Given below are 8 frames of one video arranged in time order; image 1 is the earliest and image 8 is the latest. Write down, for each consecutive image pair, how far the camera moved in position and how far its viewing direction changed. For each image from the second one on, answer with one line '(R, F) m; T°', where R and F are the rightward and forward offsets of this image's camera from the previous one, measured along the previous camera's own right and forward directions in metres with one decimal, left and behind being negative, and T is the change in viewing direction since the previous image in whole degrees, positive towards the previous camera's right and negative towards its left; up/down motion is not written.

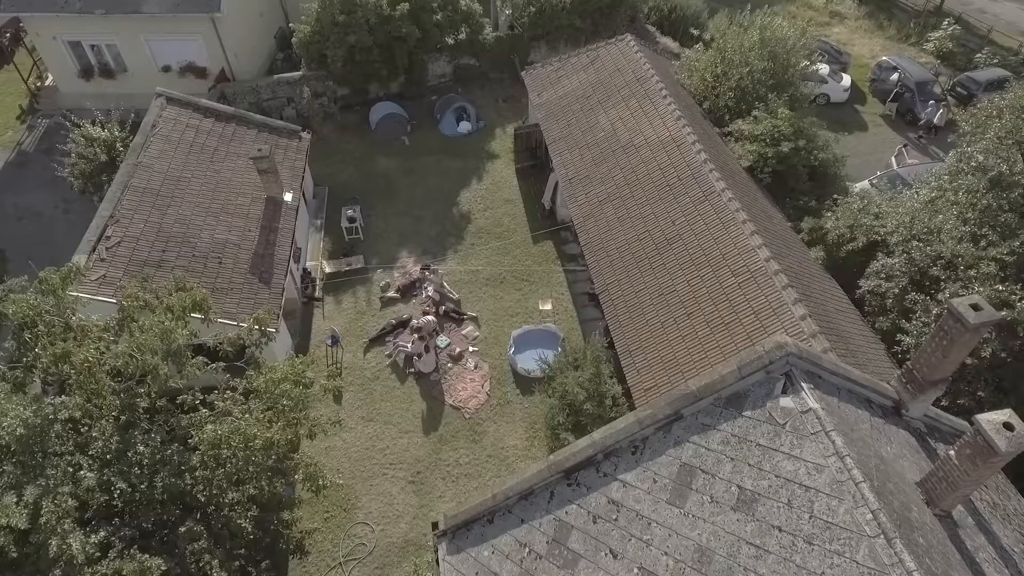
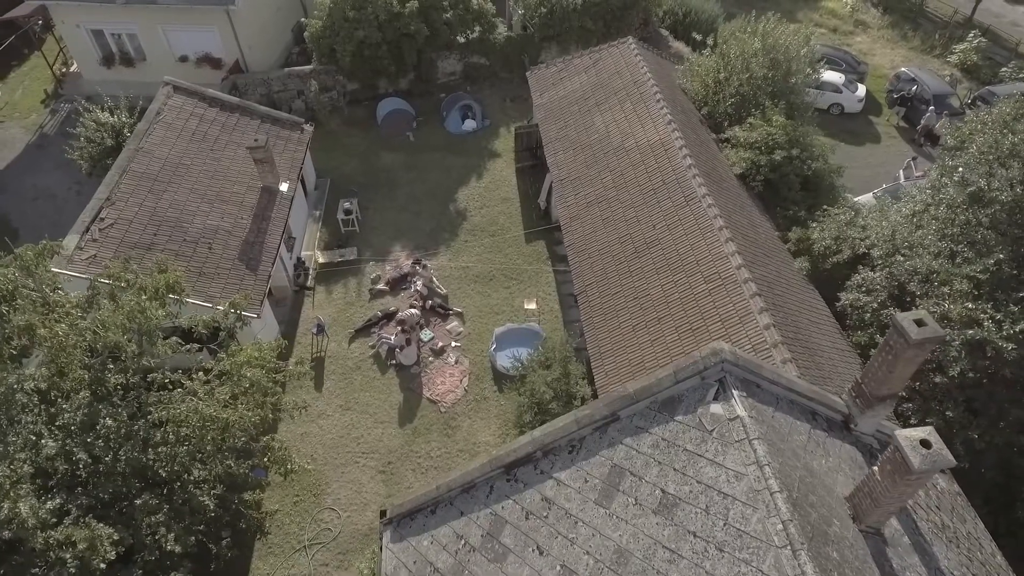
(+1.4, -0.1) m; -3°
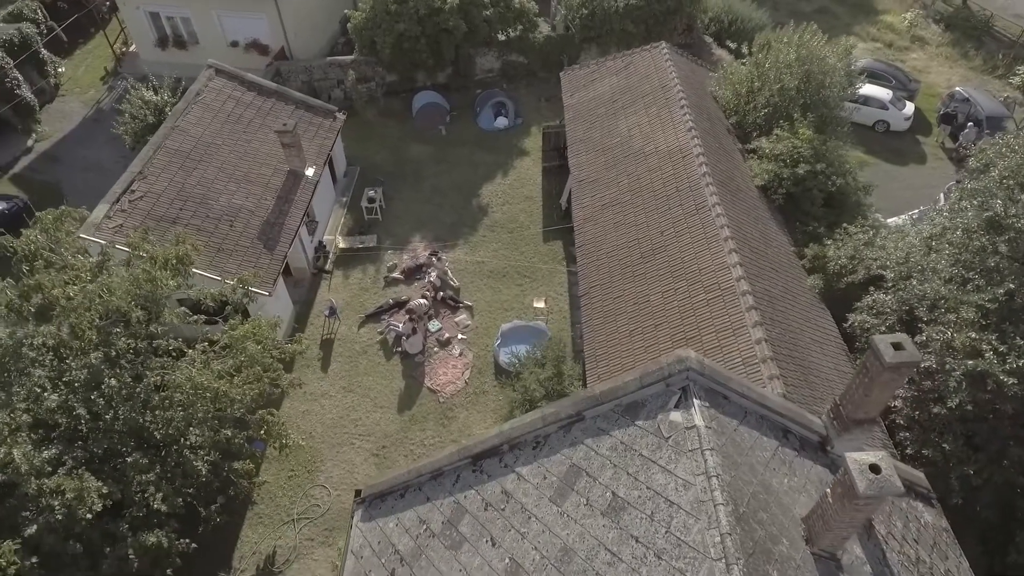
(+1.2, -0.1) m; -4°
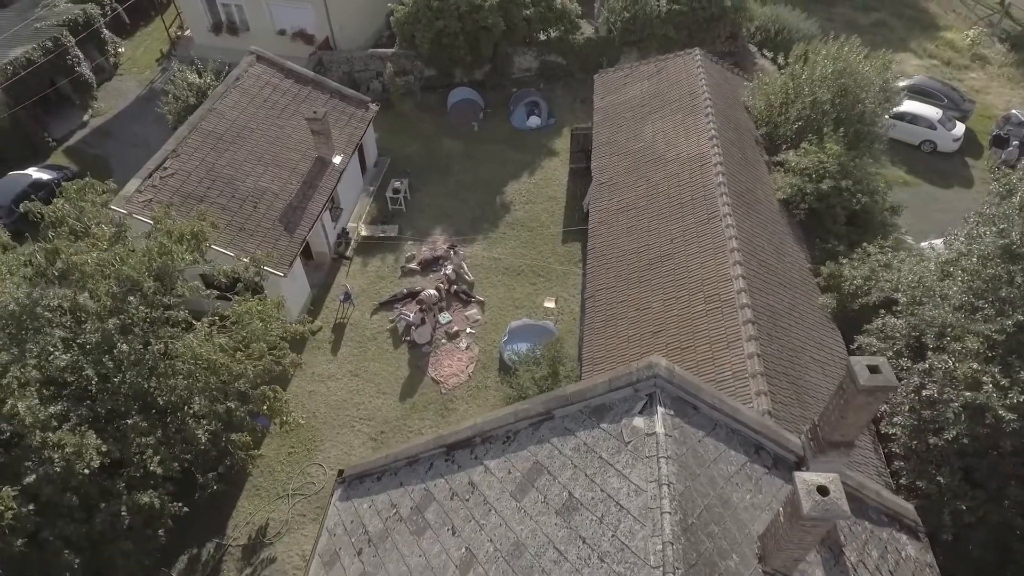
(+1.1, -0.1) m; -4°
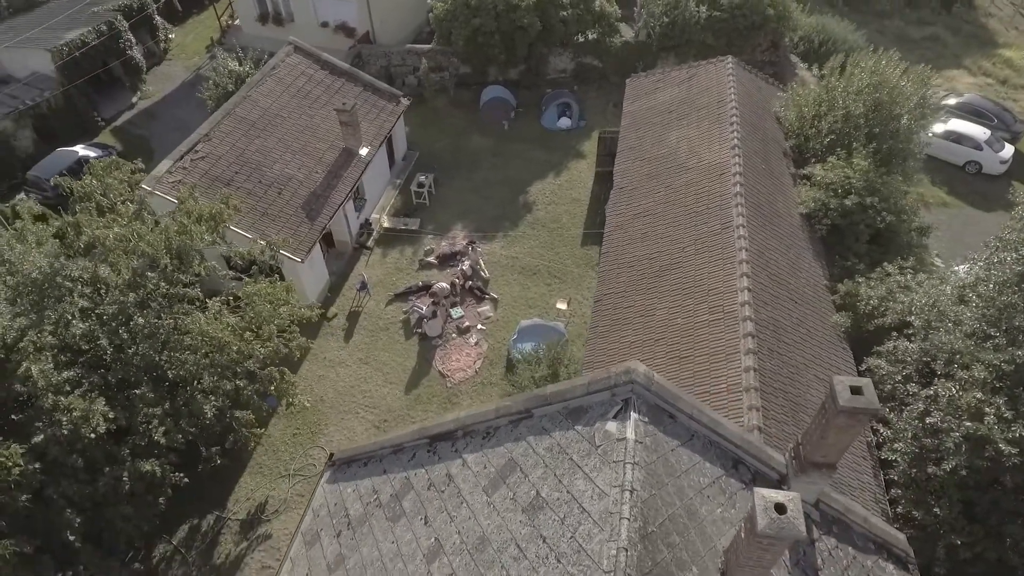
(+0.9, 0.0) m; -4°
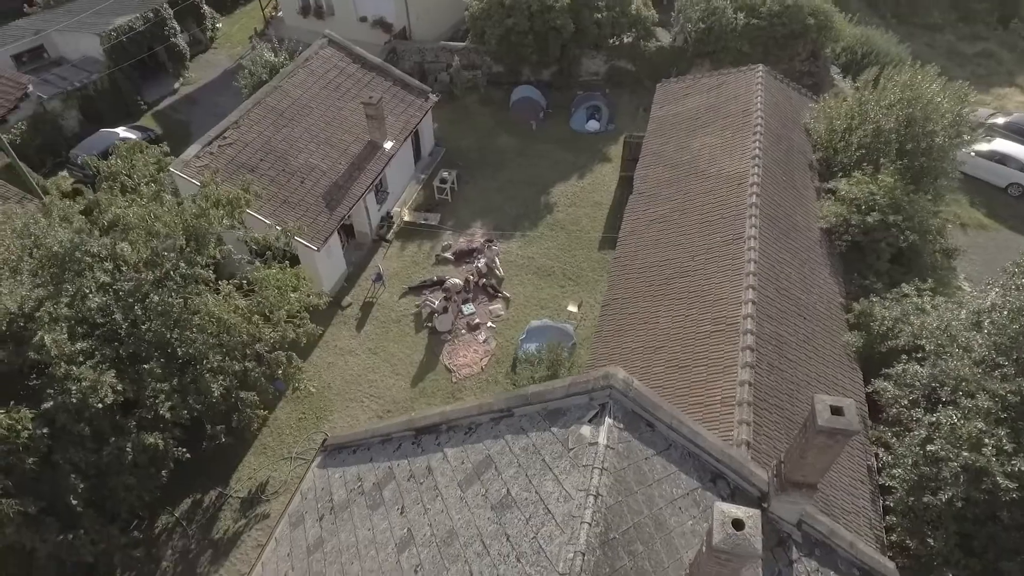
(+0.8, 0.0) m; -3°
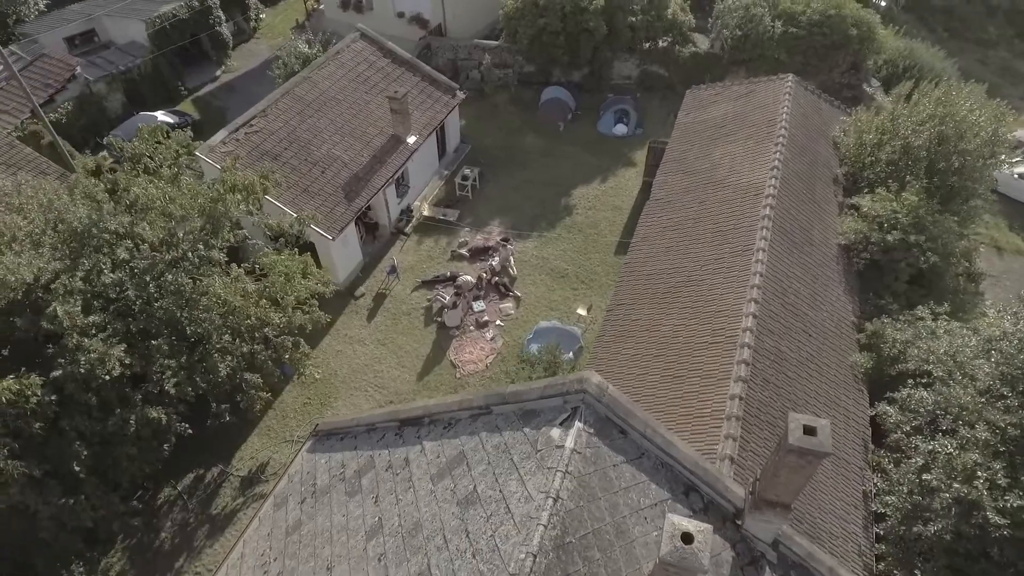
(+0.9, 0.0) m; -3°
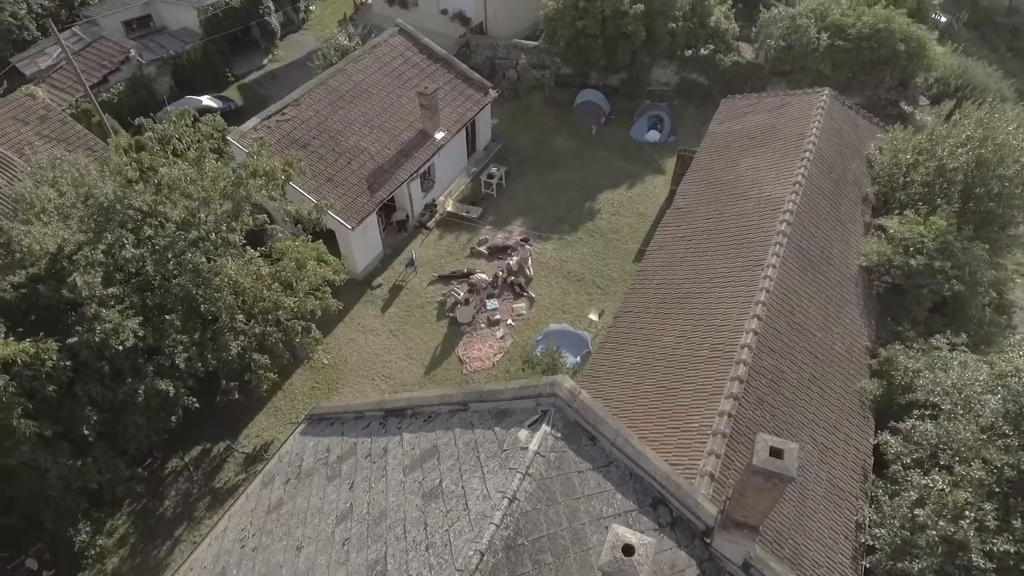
(+0.9, 0.0) m; -4°
